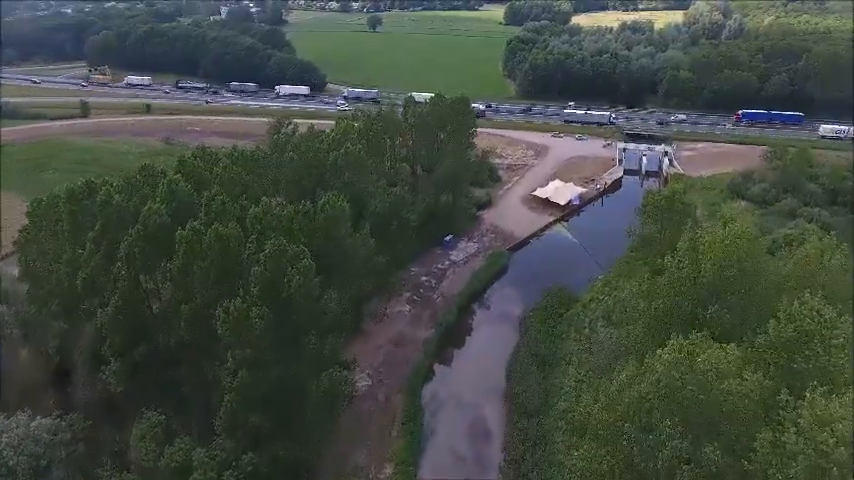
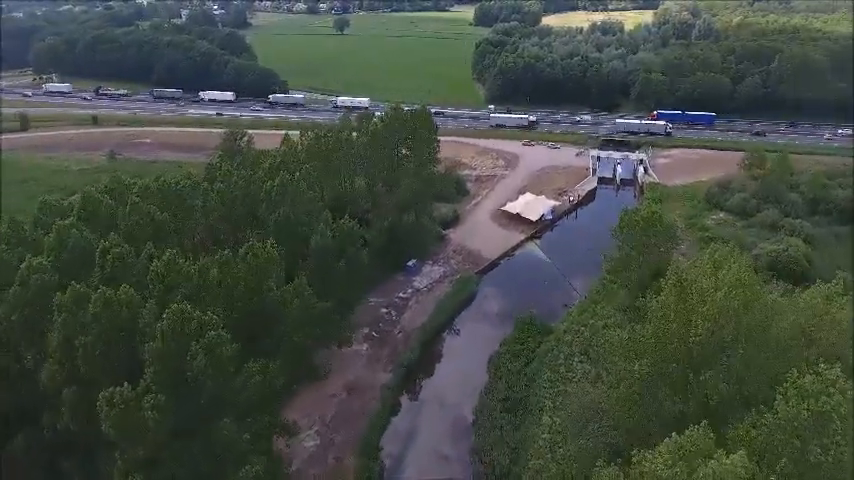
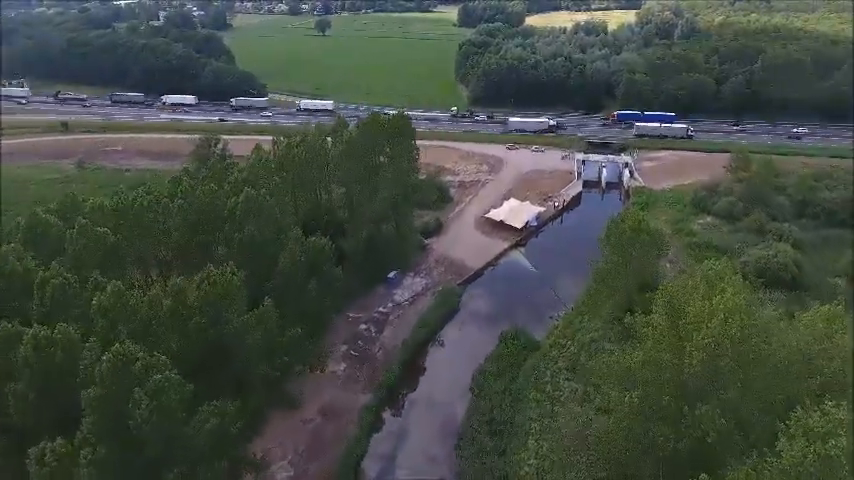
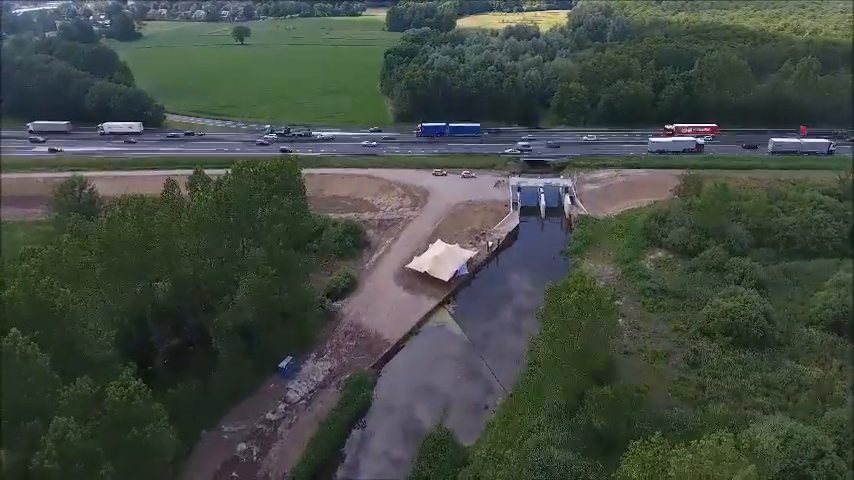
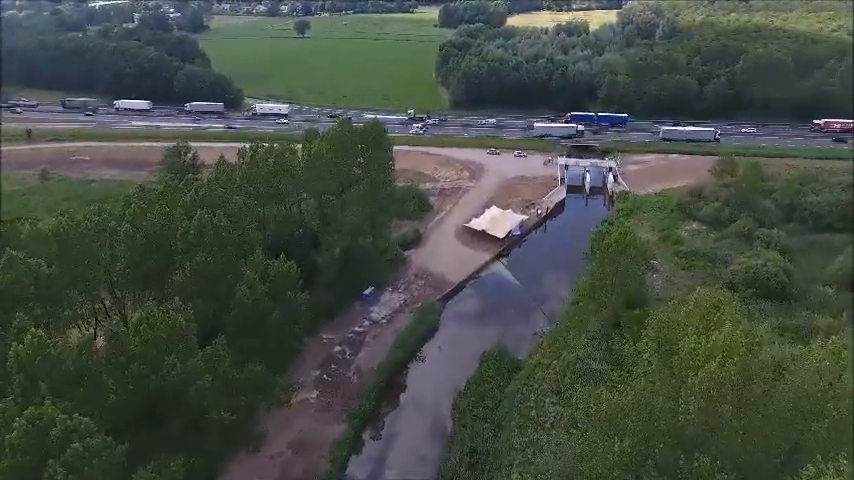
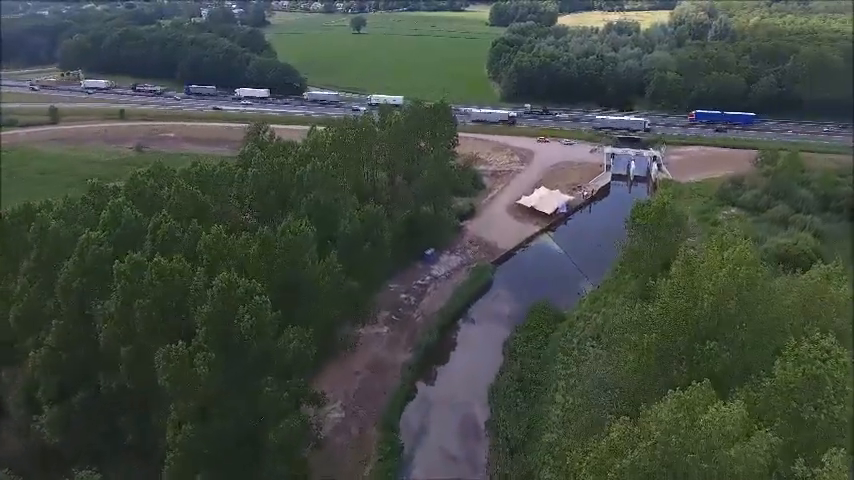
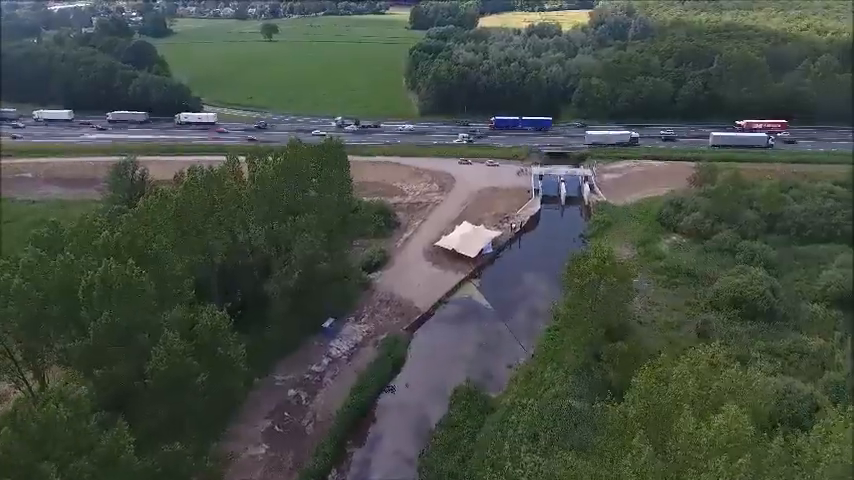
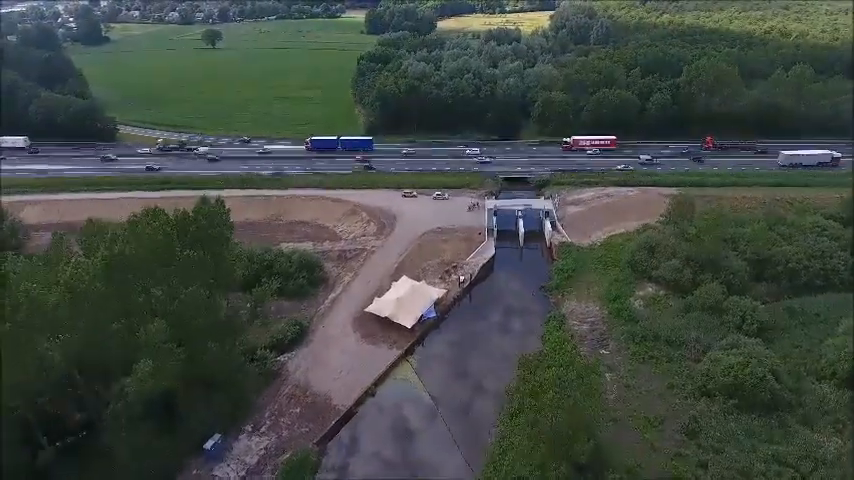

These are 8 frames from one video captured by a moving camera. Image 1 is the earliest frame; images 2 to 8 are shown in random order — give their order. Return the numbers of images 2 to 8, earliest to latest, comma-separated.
6, 2, 3, 5, 7, 4, 8
